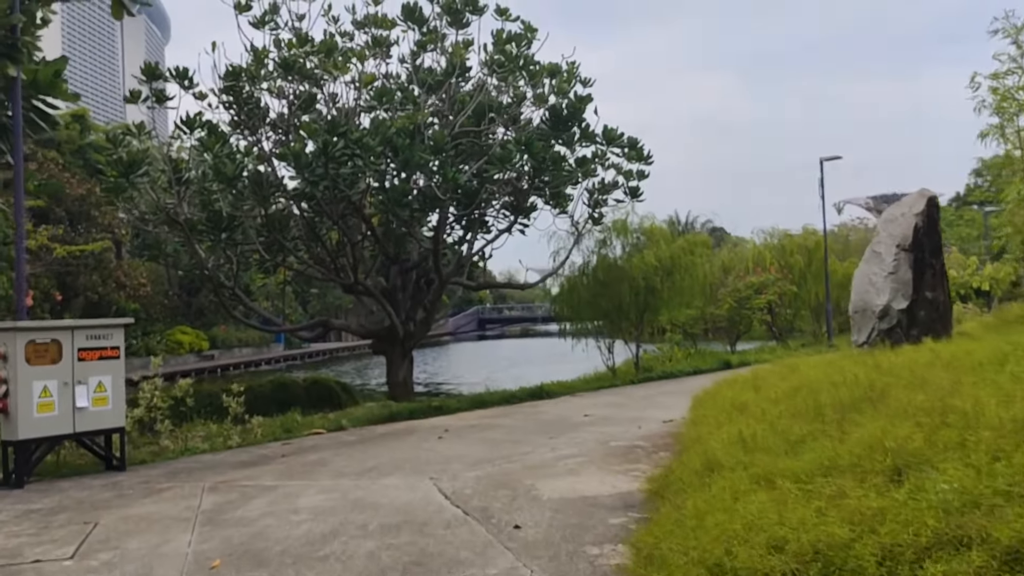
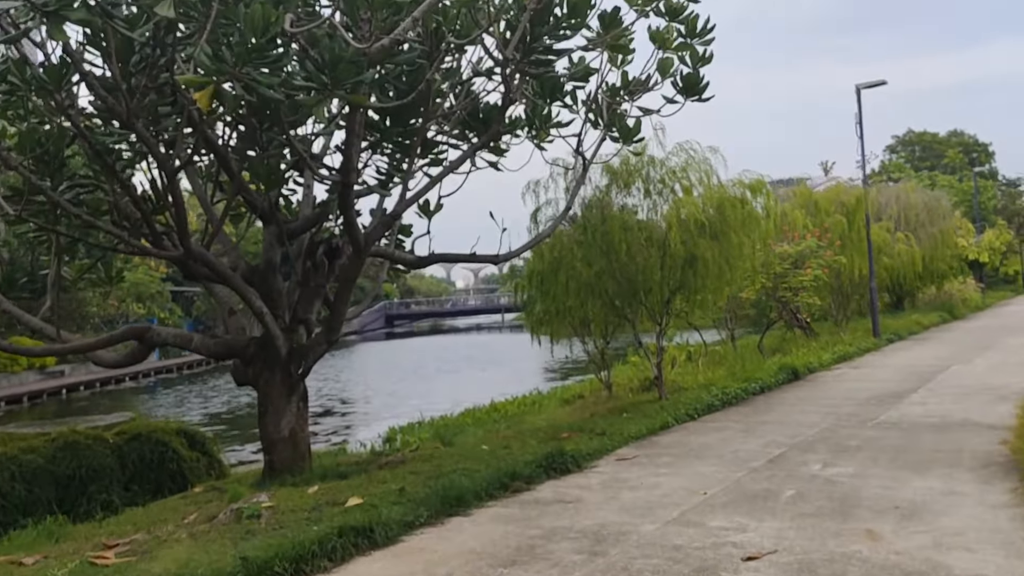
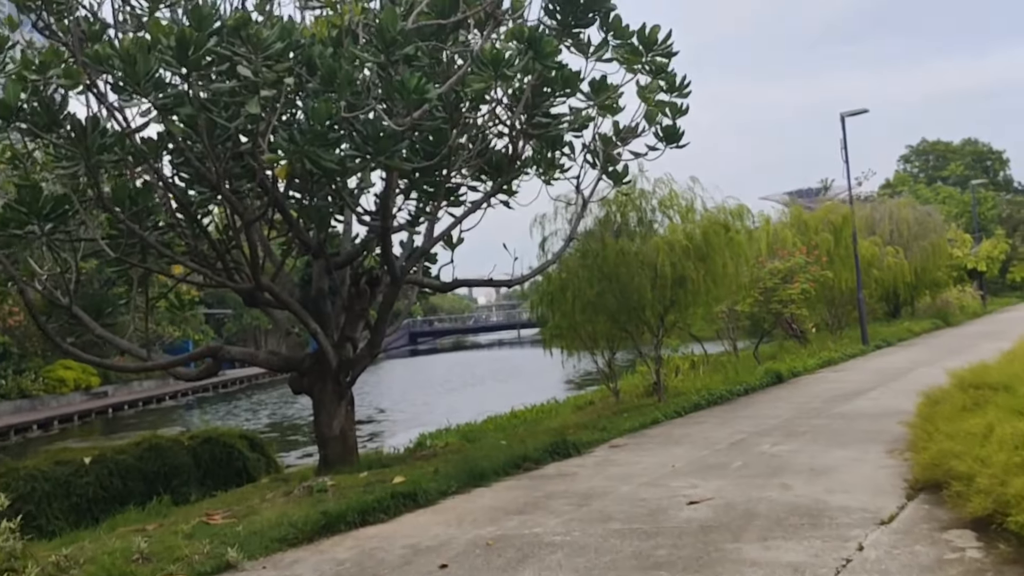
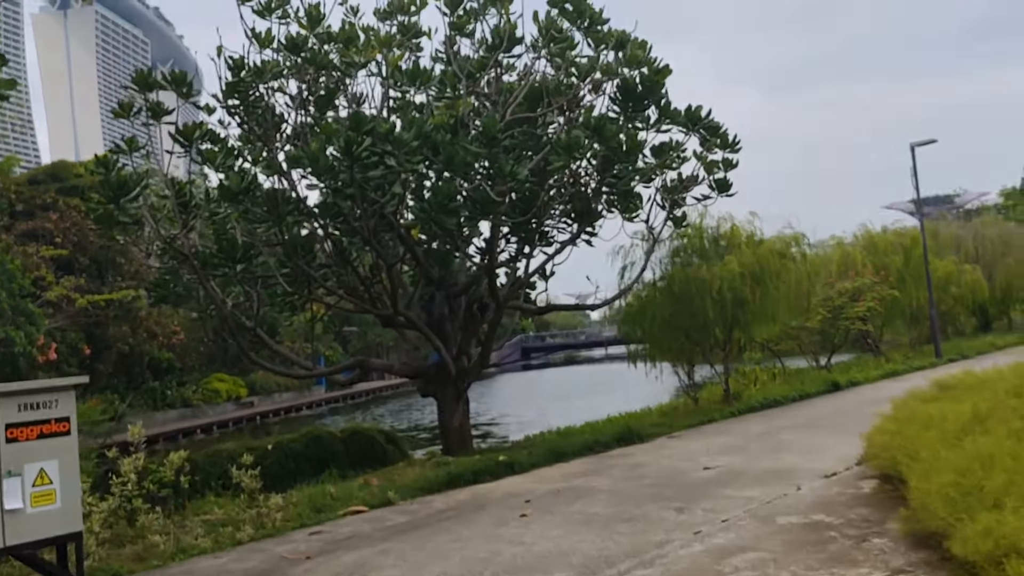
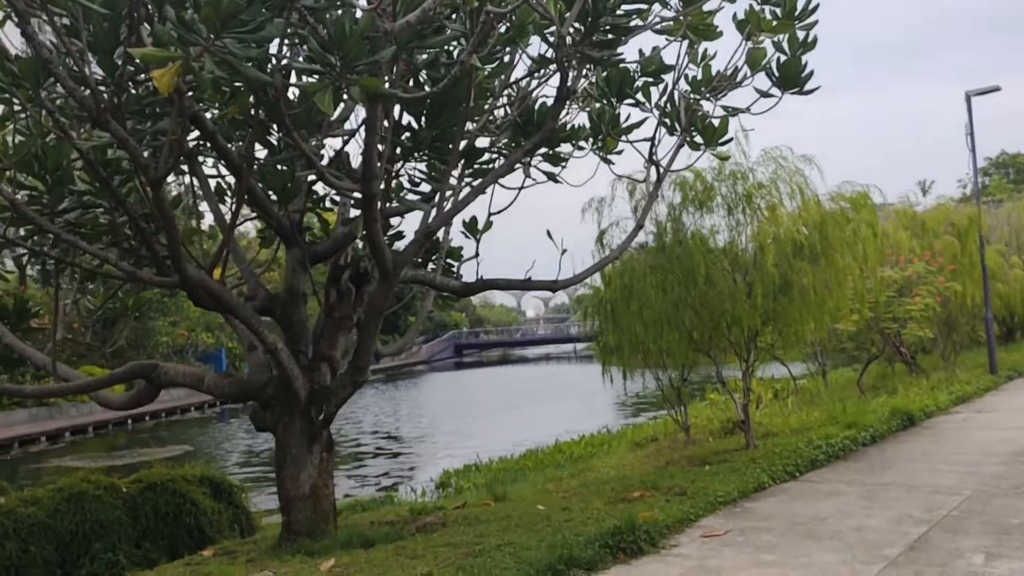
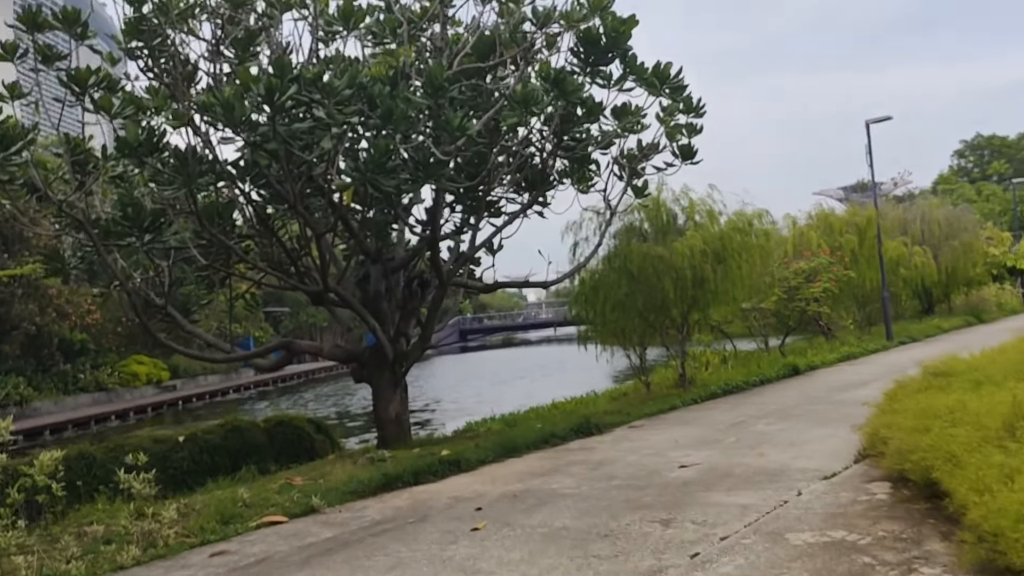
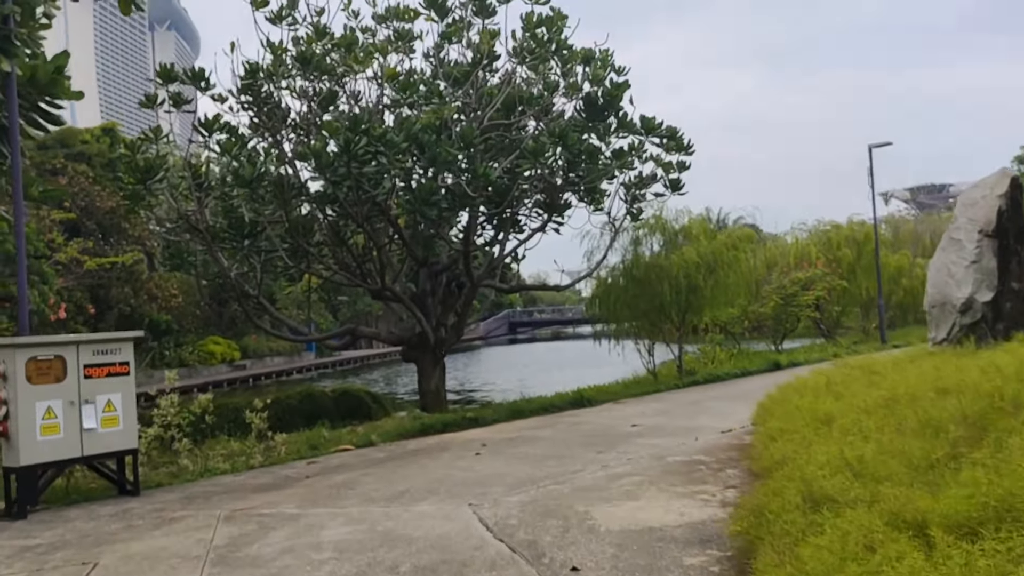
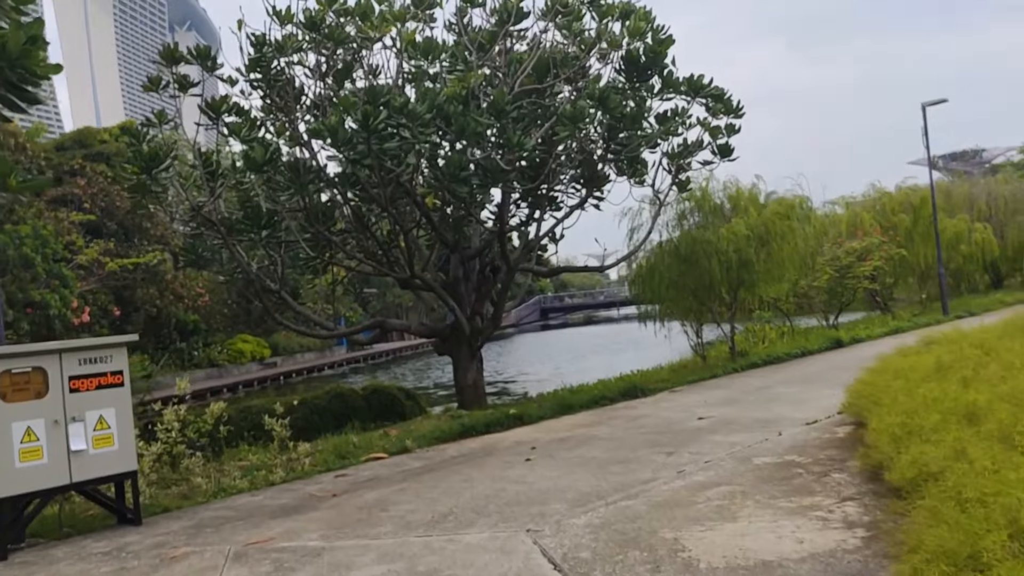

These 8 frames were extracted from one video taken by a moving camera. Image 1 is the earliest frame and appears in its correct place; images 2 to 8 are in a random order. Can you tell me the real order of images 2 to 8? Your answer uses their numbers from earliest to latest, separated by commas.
7, 8, 4, 6, 3, 2, 5
